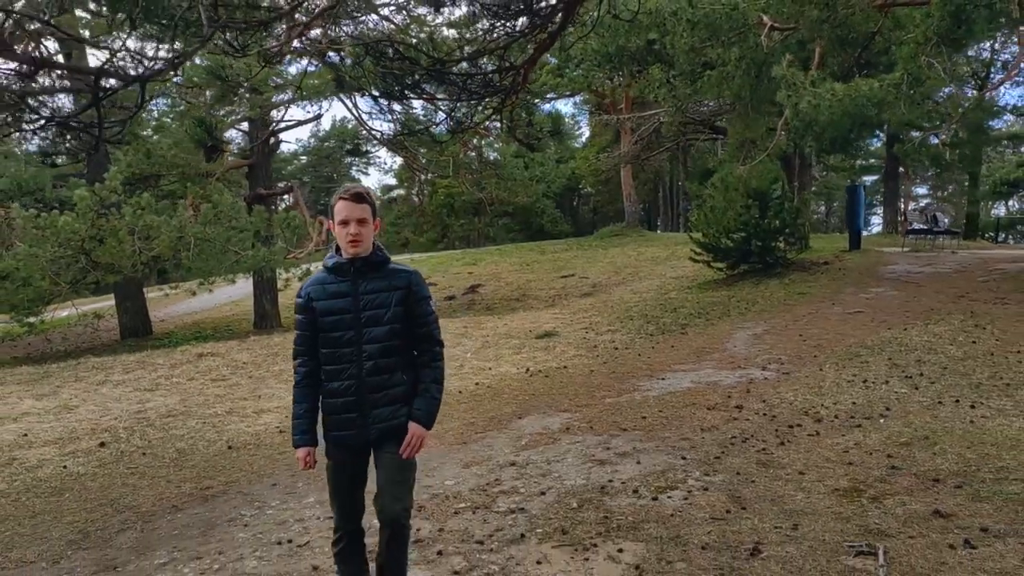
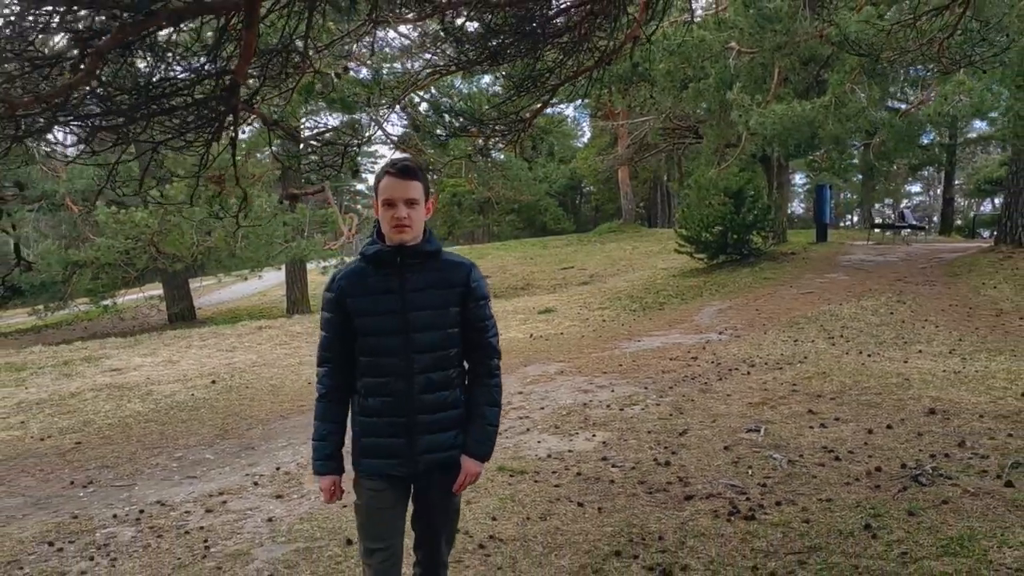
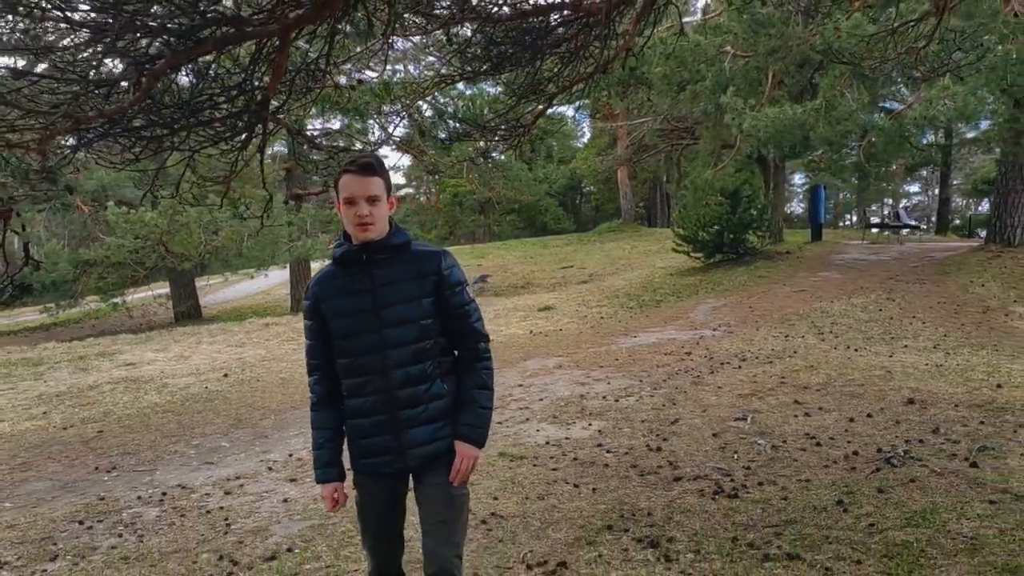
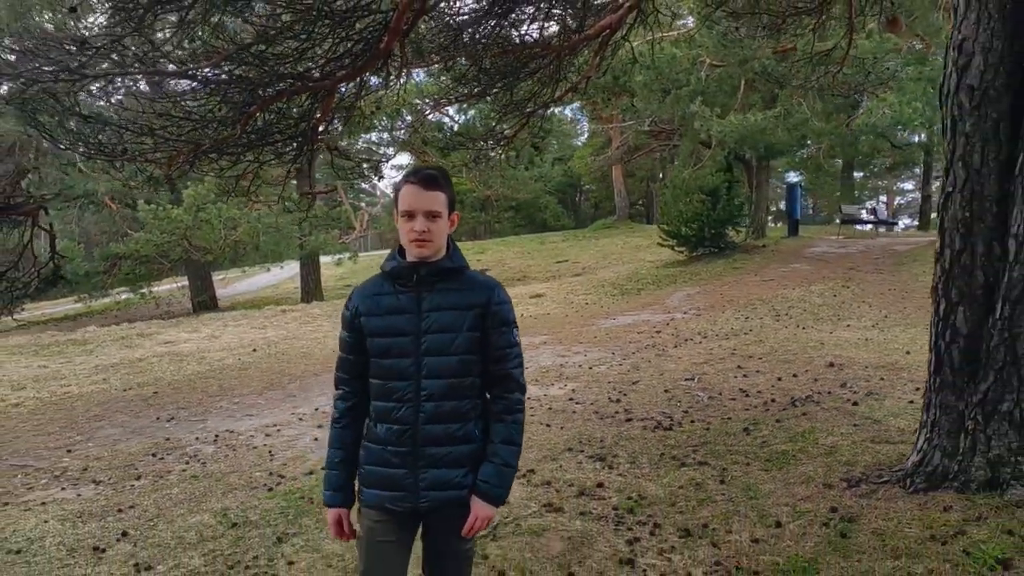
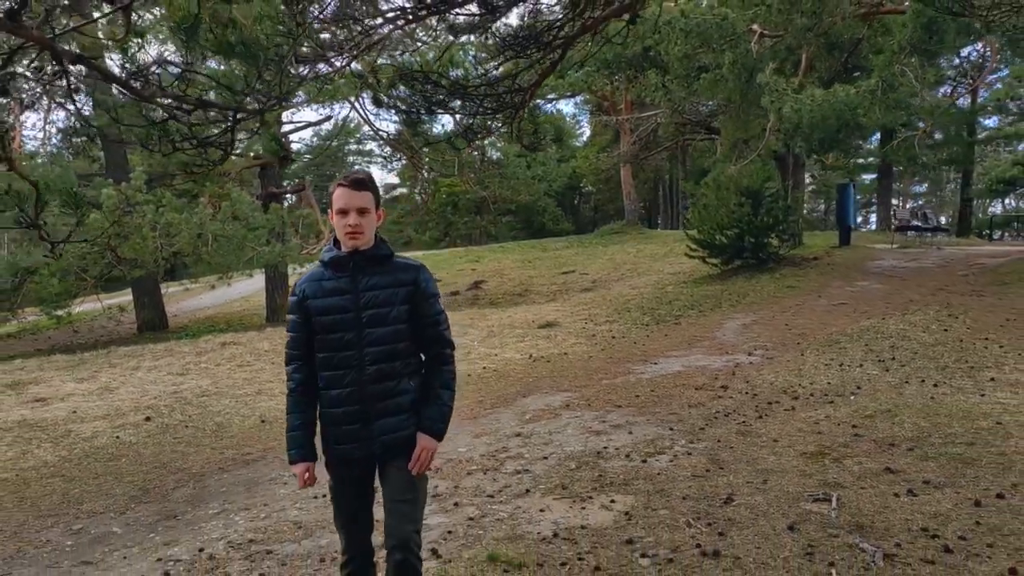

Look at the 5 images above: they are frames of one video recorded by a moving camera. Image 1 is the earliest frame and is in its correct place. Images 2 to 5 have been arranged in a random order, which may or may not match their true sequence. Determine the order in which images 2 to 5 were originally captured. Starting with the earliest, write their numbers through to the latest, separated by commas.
5, 2, 3, 4
